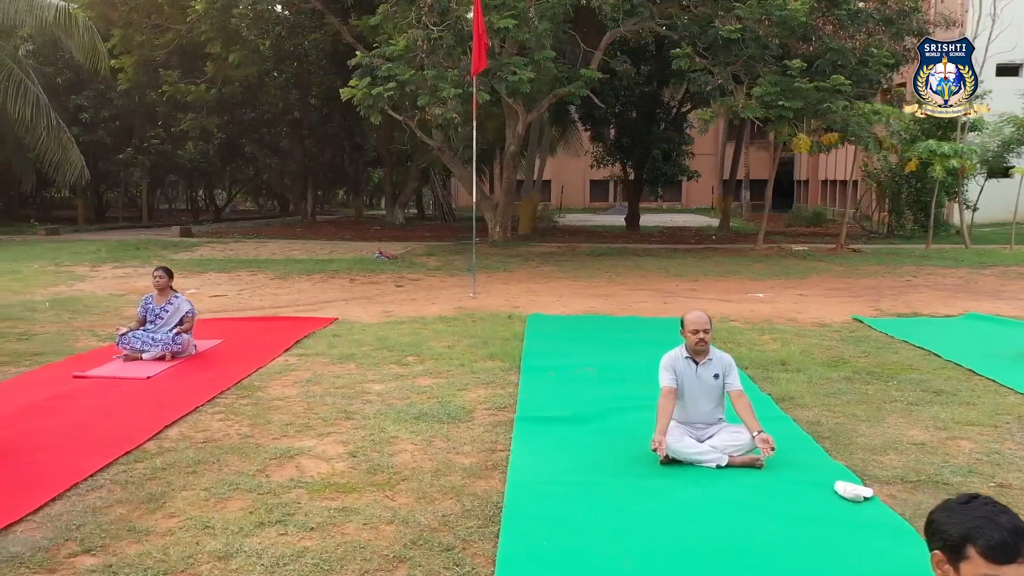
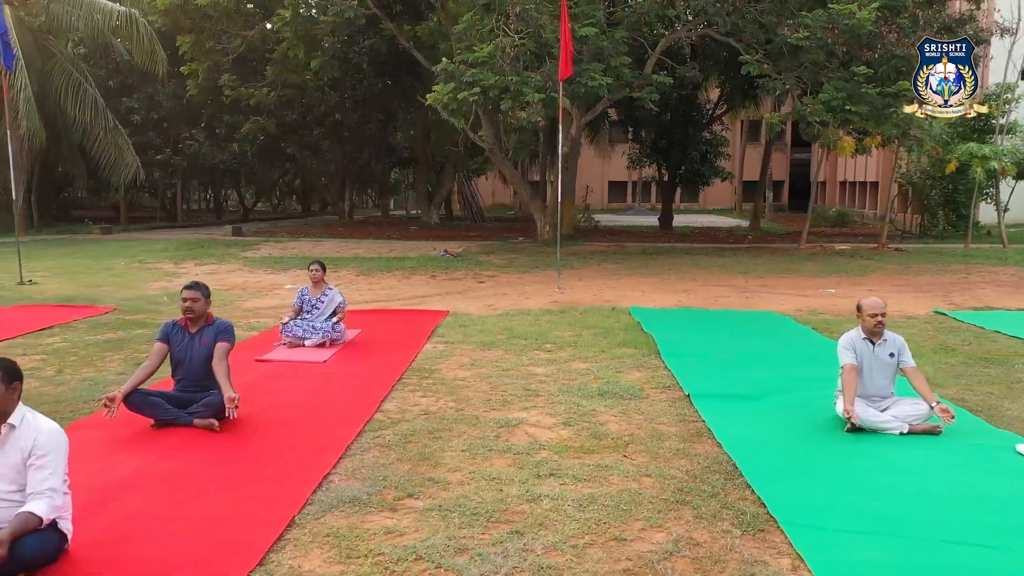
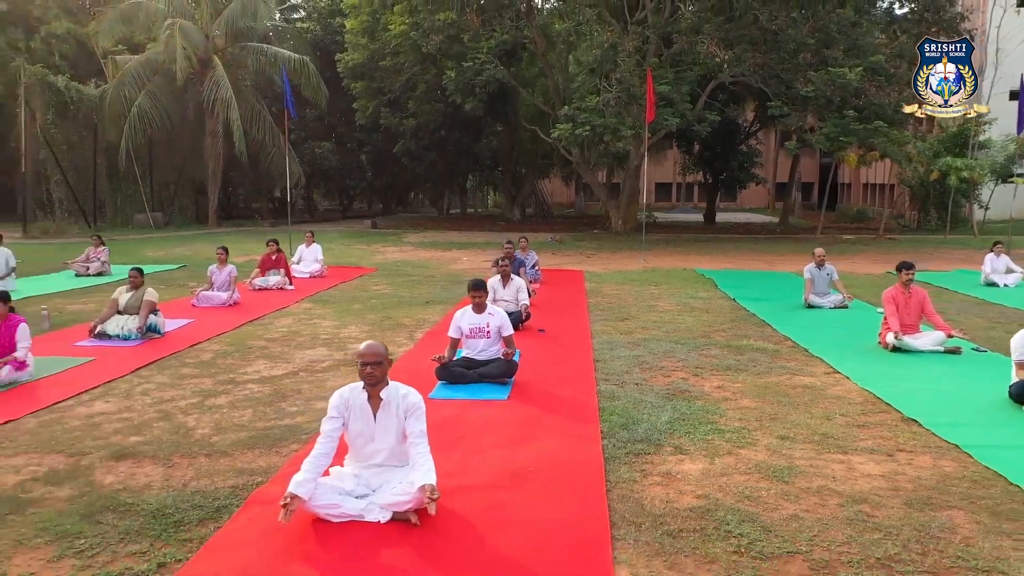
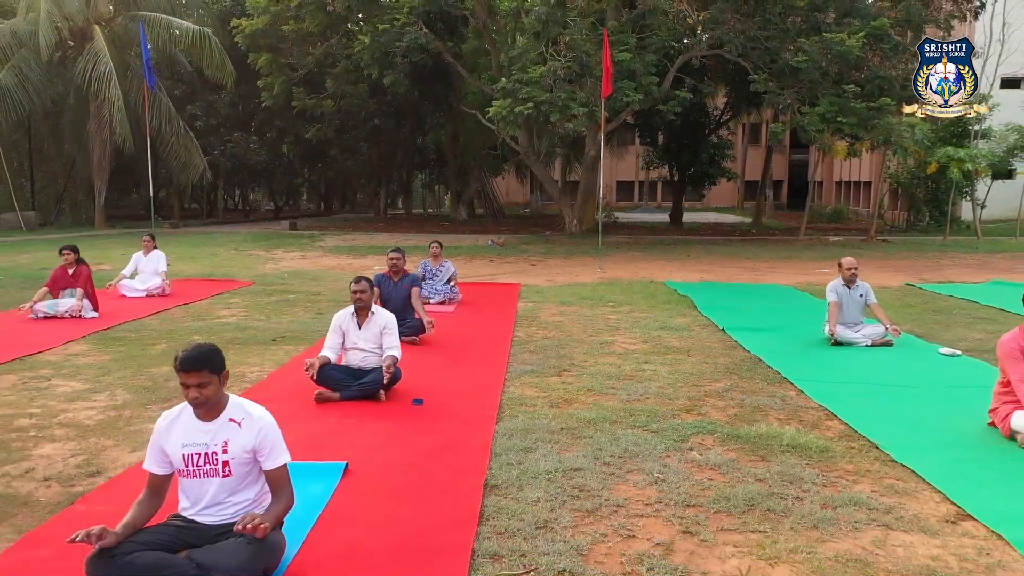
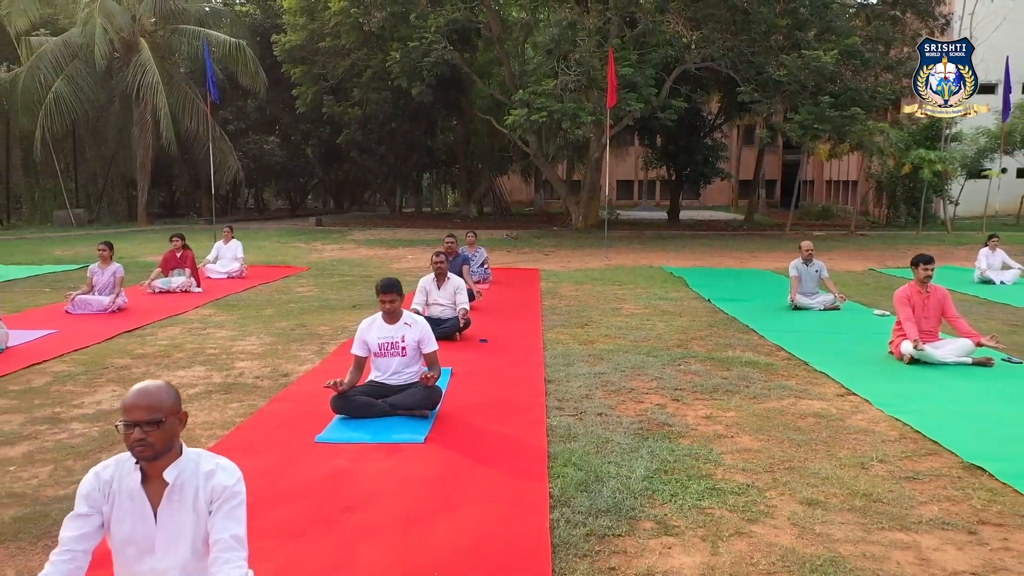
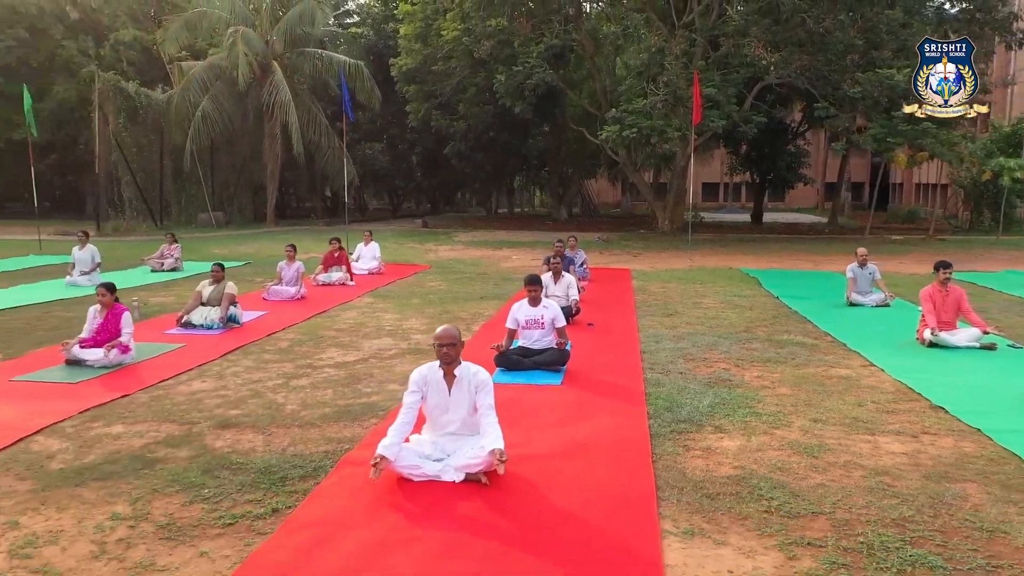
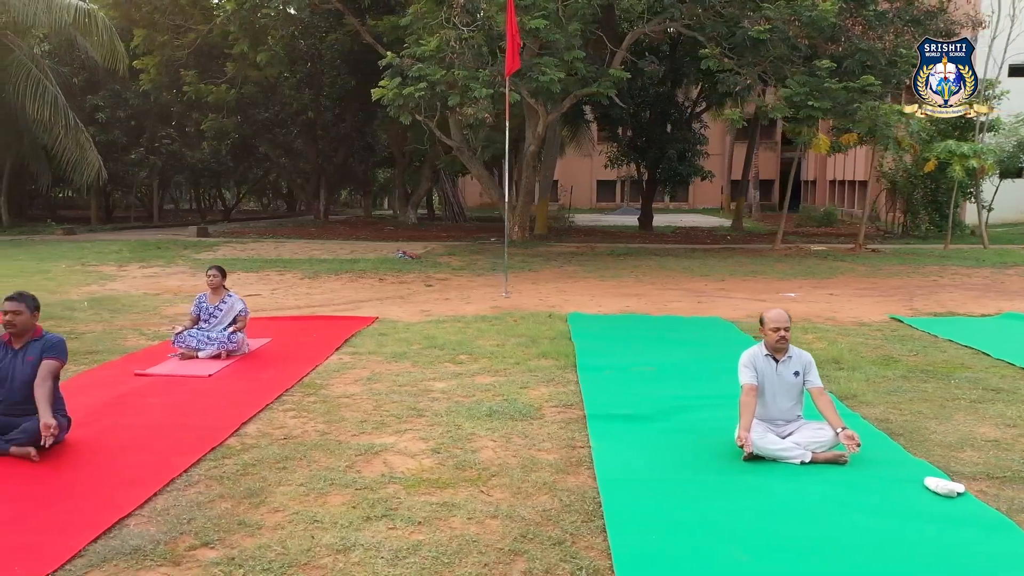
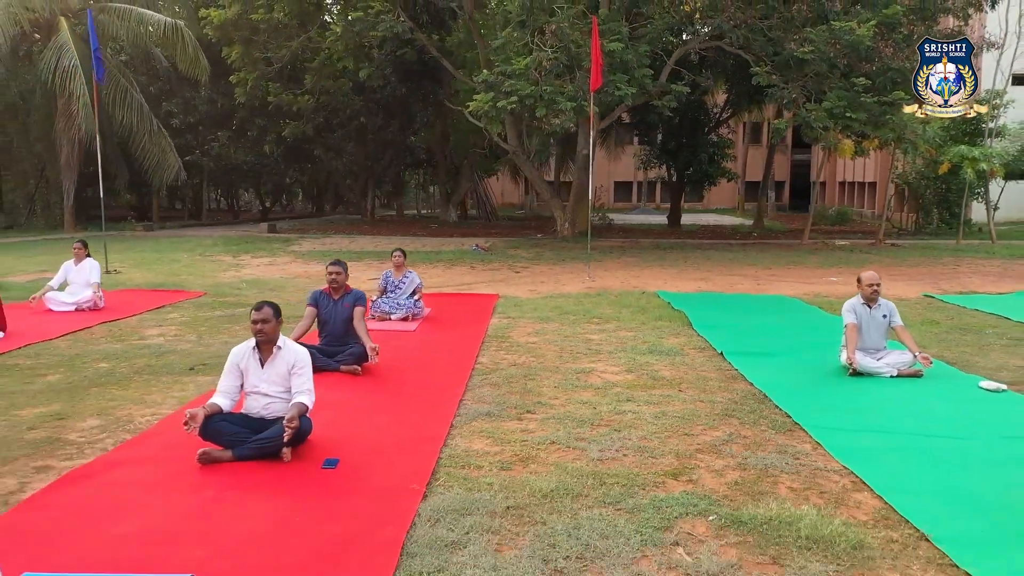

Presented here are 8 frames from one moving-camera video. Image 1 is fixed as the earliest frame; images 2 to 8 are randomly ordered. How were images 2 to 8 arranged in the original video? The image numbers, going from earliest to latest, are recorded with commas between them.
7, 2, 8, 4, 5, 3, 6
